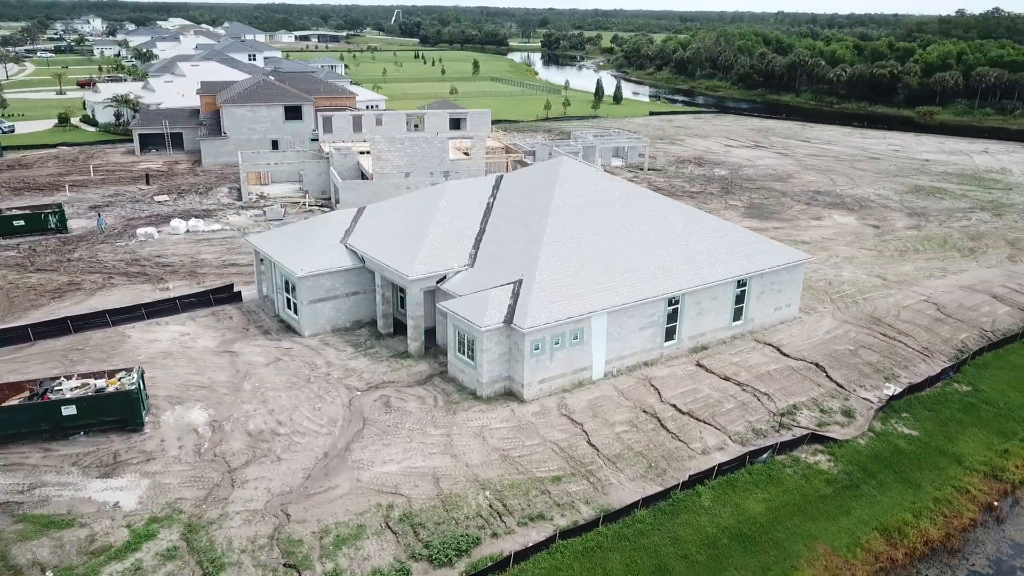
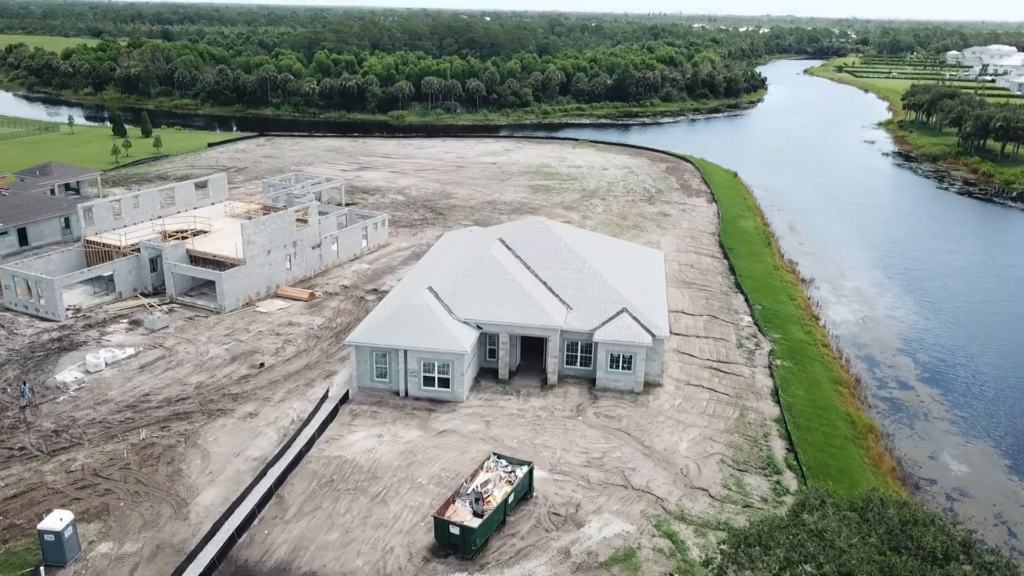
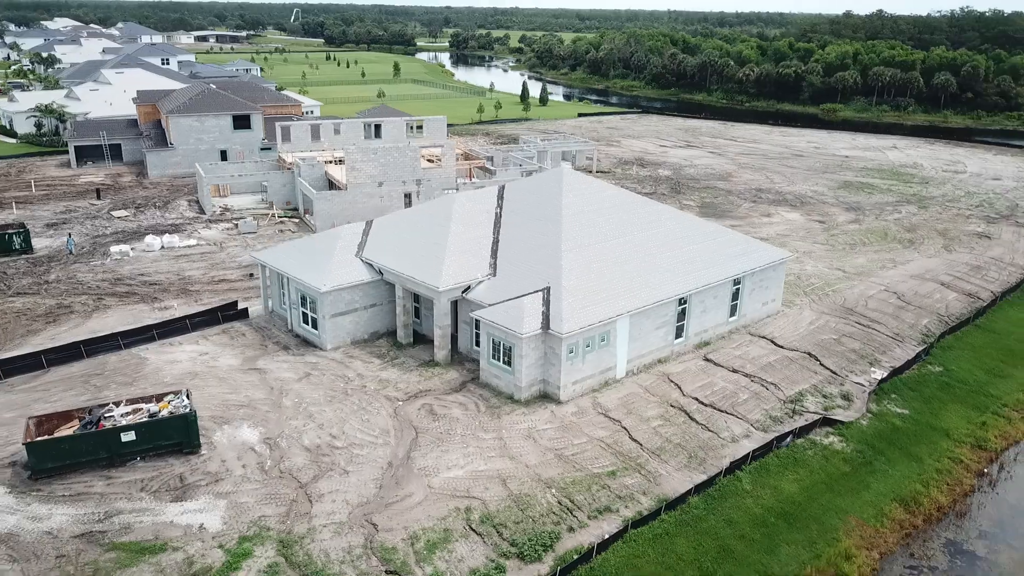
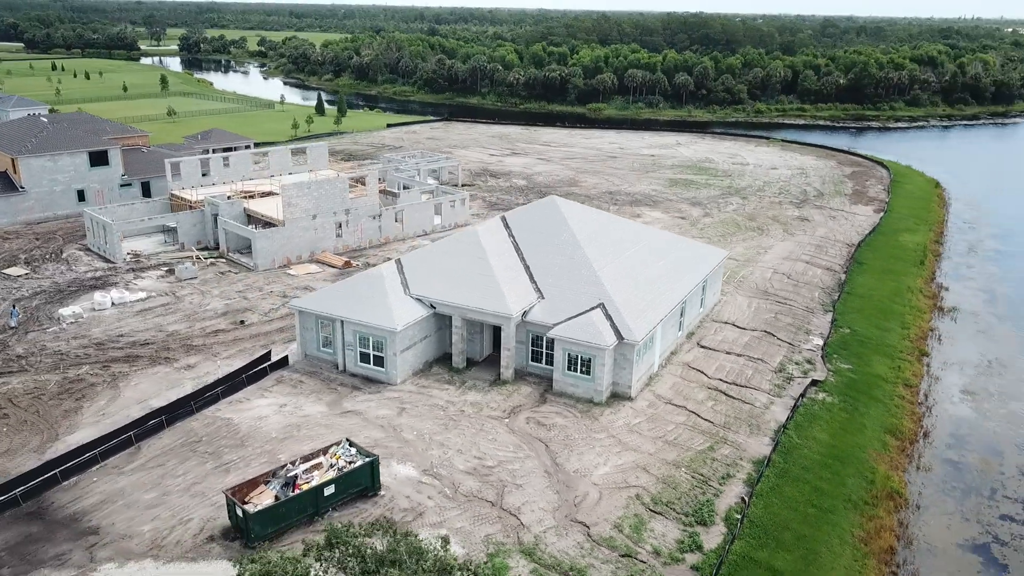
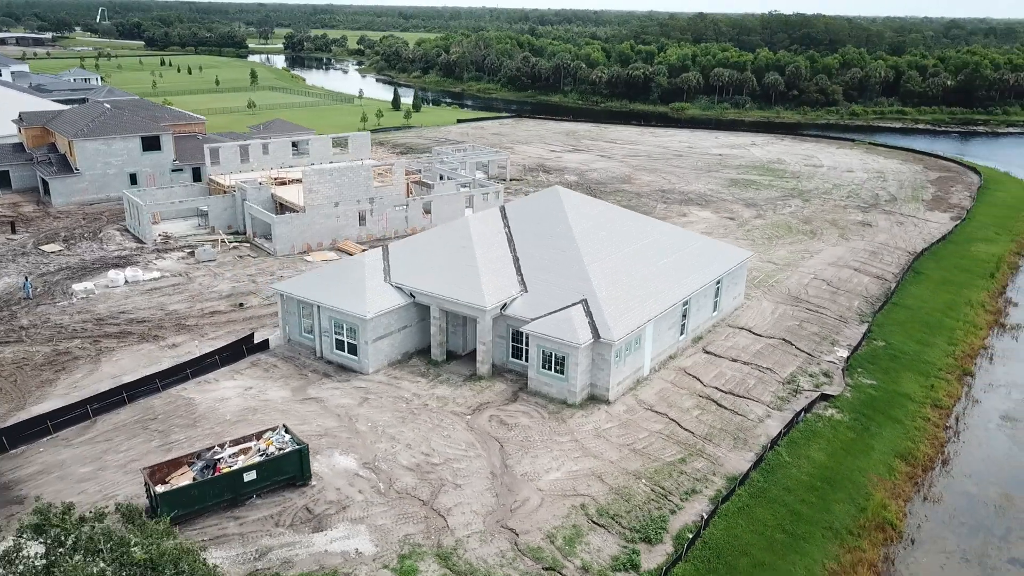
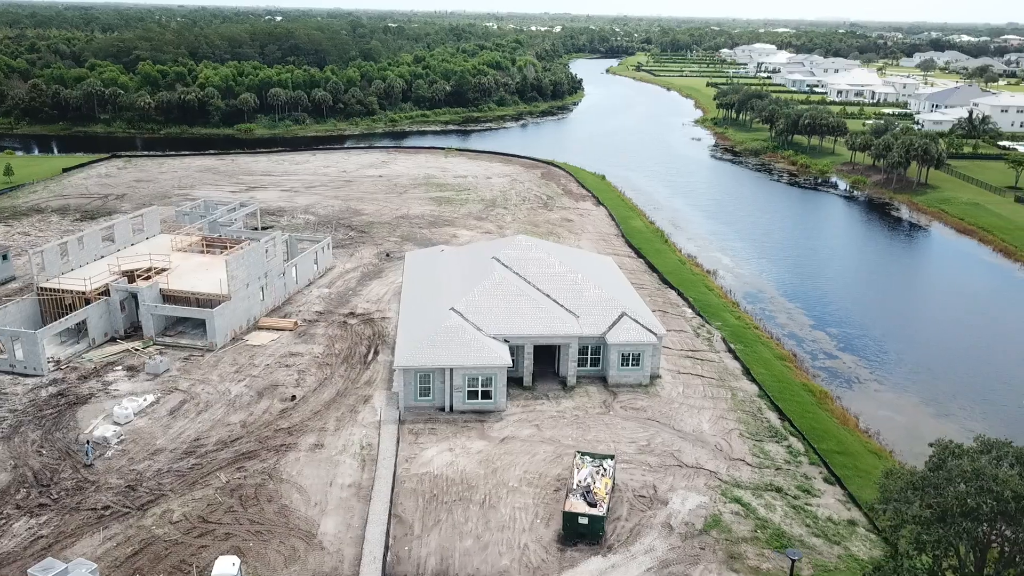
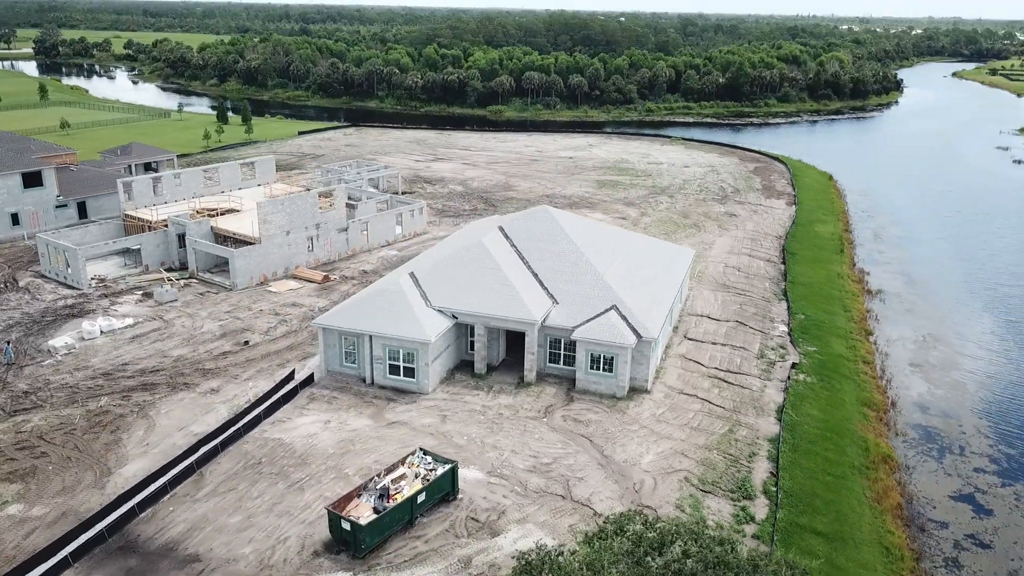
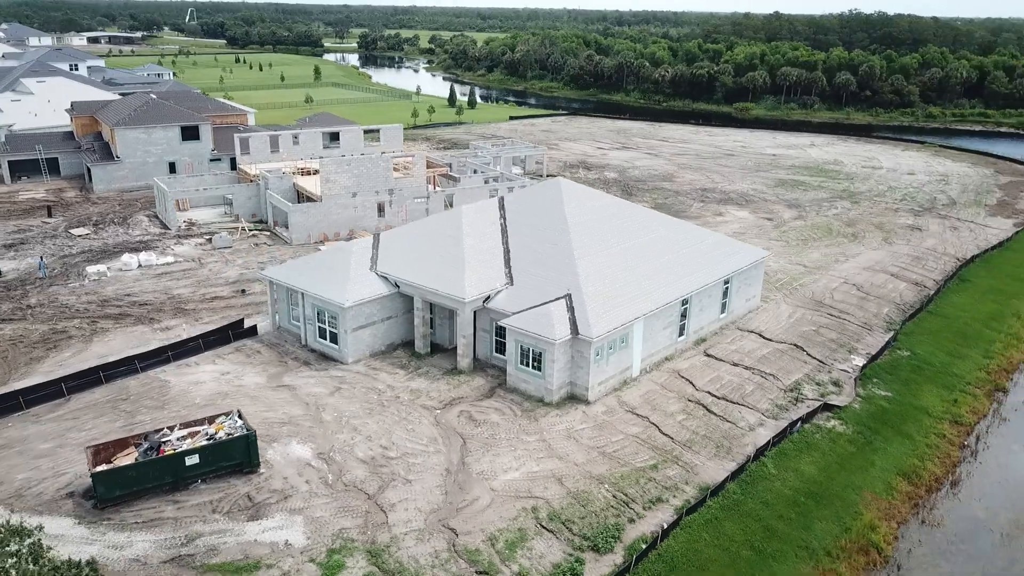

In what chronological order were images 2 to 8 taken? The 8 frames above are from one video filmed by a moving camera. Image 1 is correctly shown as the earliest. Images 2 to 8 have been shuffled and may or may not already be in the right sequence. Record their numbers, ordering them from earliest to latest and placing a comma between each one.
3, 8, 5, 4, 7, 2, 6
